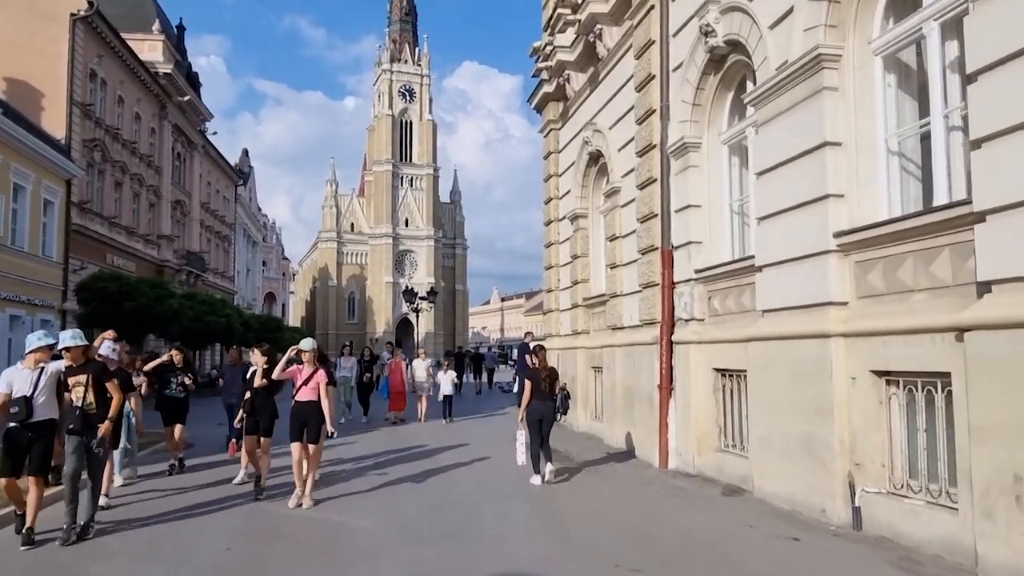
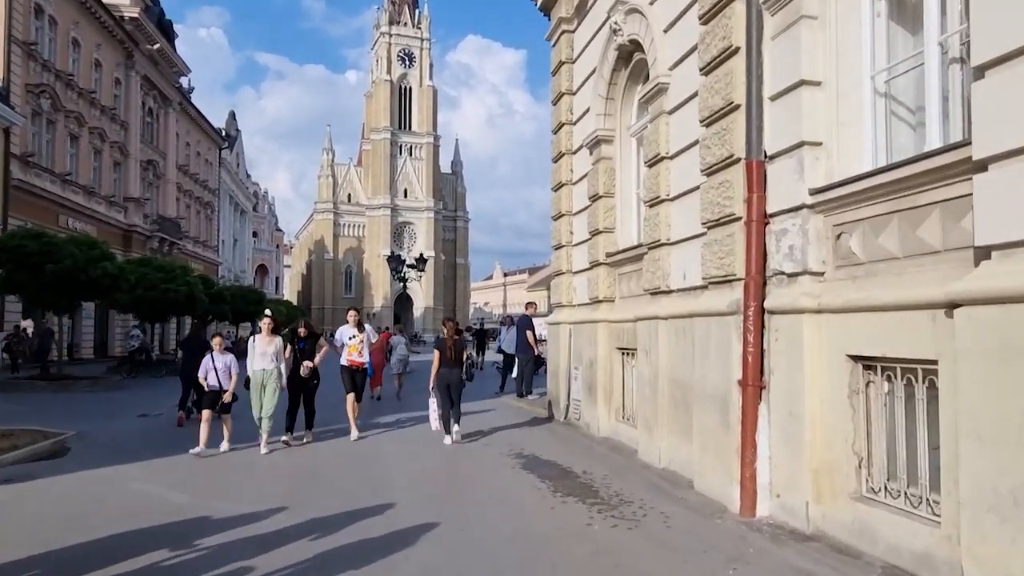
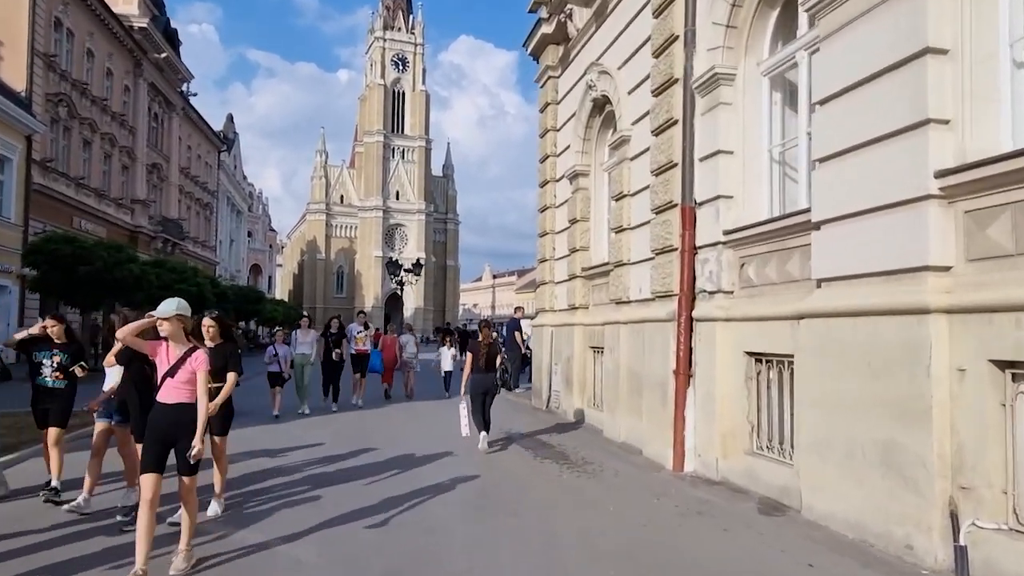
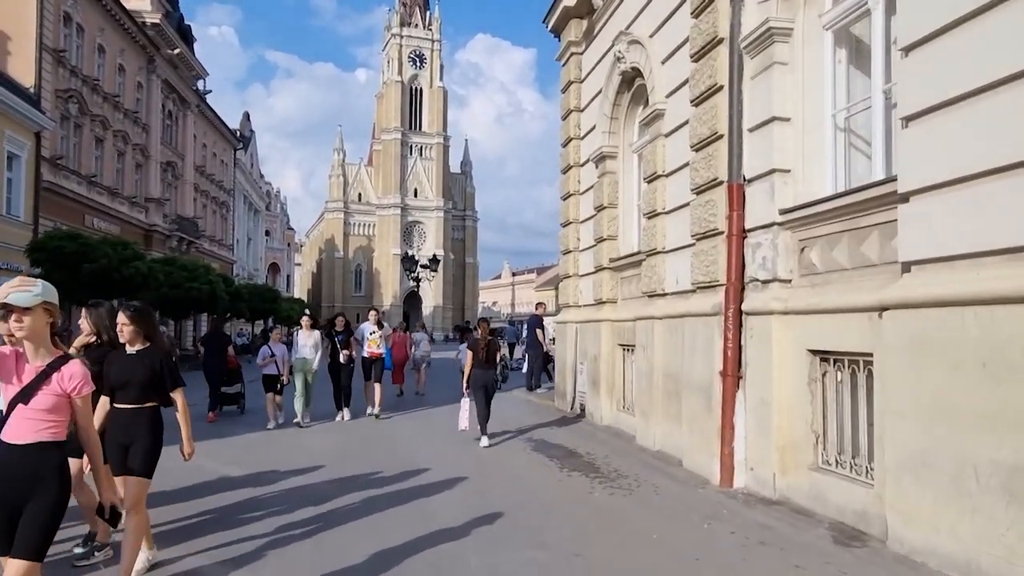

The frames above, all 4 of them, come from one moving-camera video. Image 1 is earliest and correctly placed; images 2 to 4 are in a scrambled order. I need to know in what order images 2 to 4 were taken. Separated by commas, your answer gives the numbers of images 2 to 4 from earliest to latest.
3, 4, 2
